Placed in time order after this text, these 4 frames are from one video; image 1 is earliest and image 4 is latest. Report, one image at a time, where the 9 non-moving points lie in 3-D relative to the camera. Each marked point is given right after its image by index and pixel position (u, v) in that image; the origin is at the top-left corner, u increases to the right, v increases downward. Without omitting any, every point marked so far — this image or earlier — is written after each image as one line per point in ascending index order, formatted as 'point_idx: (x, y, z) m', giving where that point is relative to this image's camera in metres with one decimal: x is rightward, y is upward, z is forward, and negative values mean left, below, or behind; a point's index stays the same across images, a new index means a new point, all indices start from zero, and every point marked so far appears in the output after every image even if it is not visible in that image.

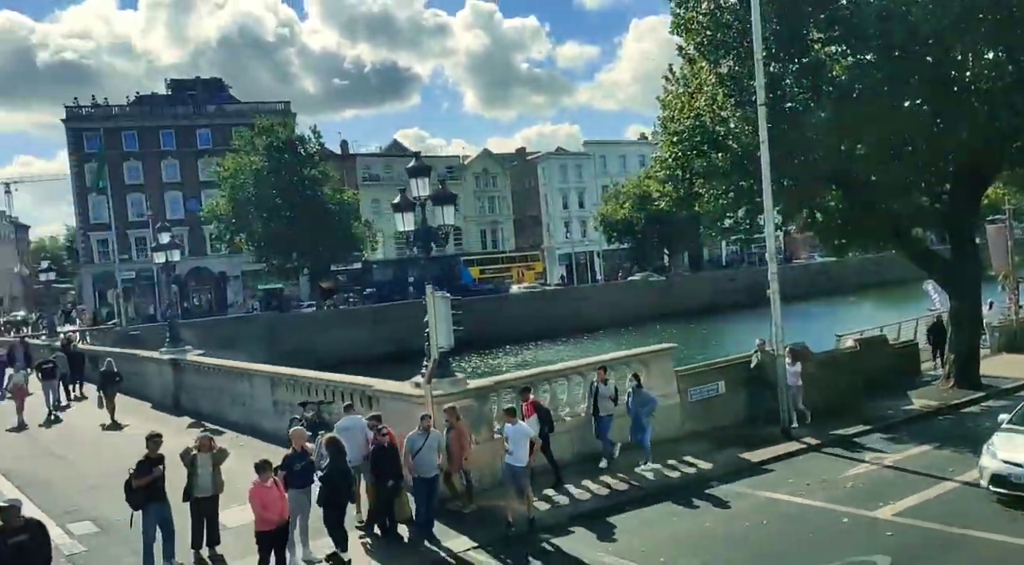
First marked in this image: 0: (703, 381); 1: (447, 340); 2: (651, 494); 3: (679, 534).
0: (+3.8, -2.0, +18.3) m
1: (-1.0, -0.8, +13.0) m
2: (+2.2, -3.3, +14.0) m
3: (+2.2, -3.3, +12.0) m
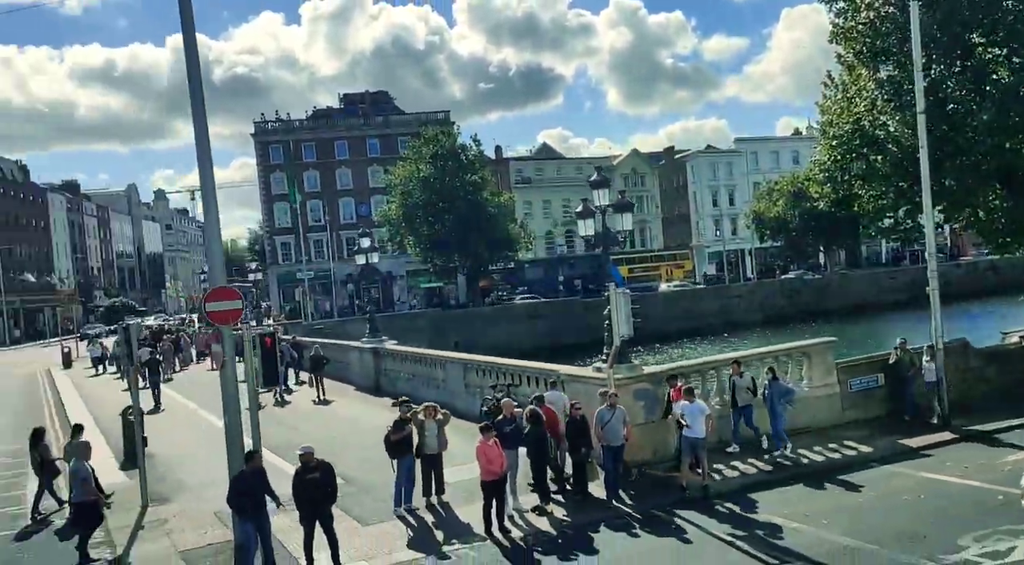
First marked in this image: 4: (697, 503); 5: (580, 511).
0: (+7.5, -1.9, +19.4) m
1: (+1.9, -0.8, +15.0) m
2: (+5.2, -3.2, +15.5) m
3: (+4.9, -3.3, +13.5) m
4: (+2.7, -3.3, +13.4) m
5: (+1.0, -3.3, +13.1) m
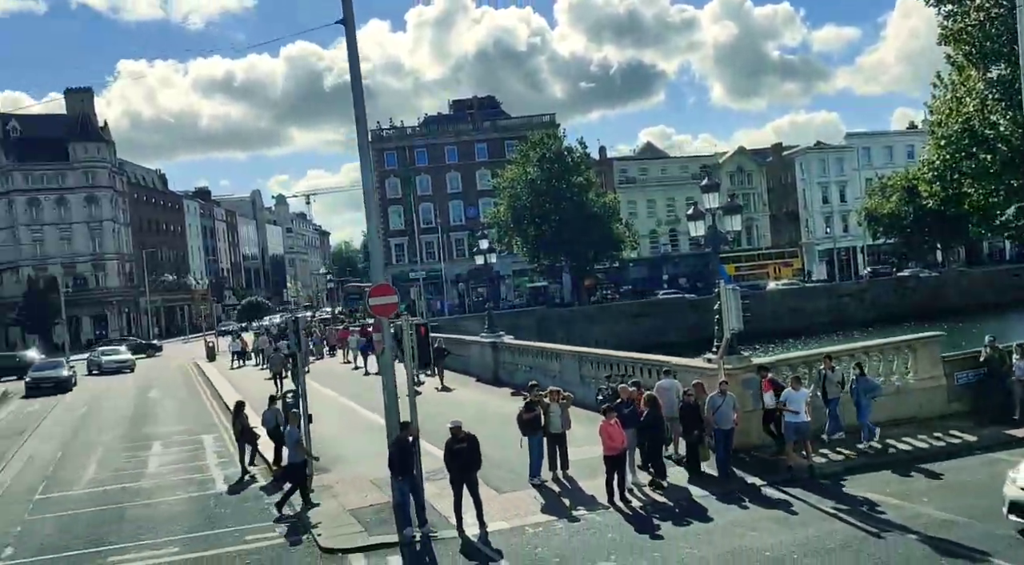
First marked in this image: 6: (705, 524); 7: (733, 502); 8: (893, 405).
0: (+10.1, -1.9, +20.0) m
1: (+4.0, -0.7, +16.2) m
2: (+7.4, -3.2, +16.3) m
3: (+6.9, -3.2, +14.4) m
4: (+4.7, -3.2, +14.6) m
5: (+2.9, -3.3, +14.5) m
6: (+2.7, -3.3, +12.4) m
7: (+3.3, -3.3, +13.5) m
8: (+8.1, -2.6, +19.0) m
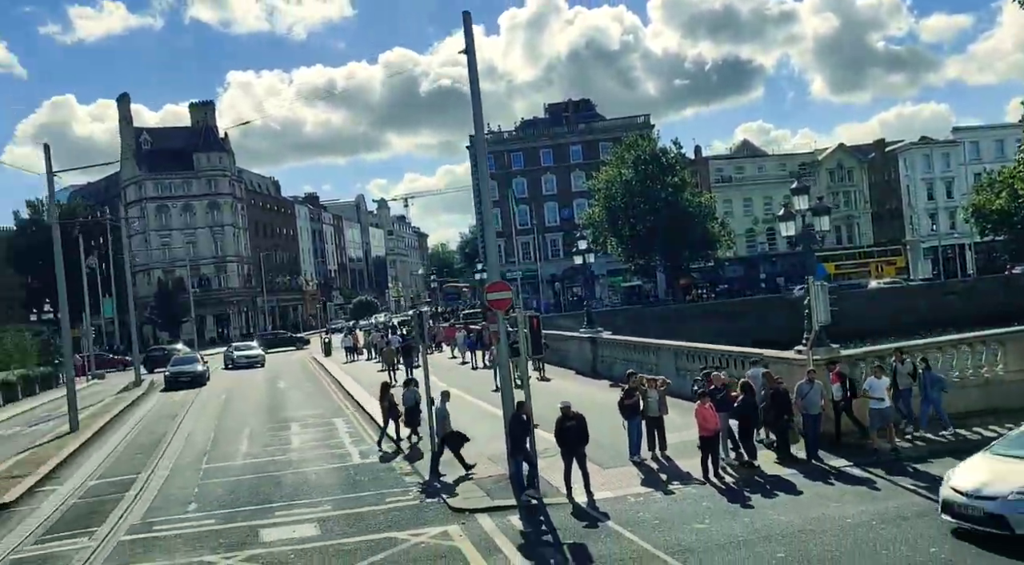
0: (+12.4, -1.8, +20.5) m
1: (+6.0, -0.6, +17.4) m
2: (+9.4, -3.1, +17.1) m
3: (+8.7, -3.1, +15.3) m
4: (+6.5, -3.1, +15.7) m
5: (+4.7, -3.2, +15.8) m
6: (+4.3, -3.3, +13.8) m
7: (+5.0, -3.2, +14.7) m
8: (+10.3, -2.5, +19.8) m
